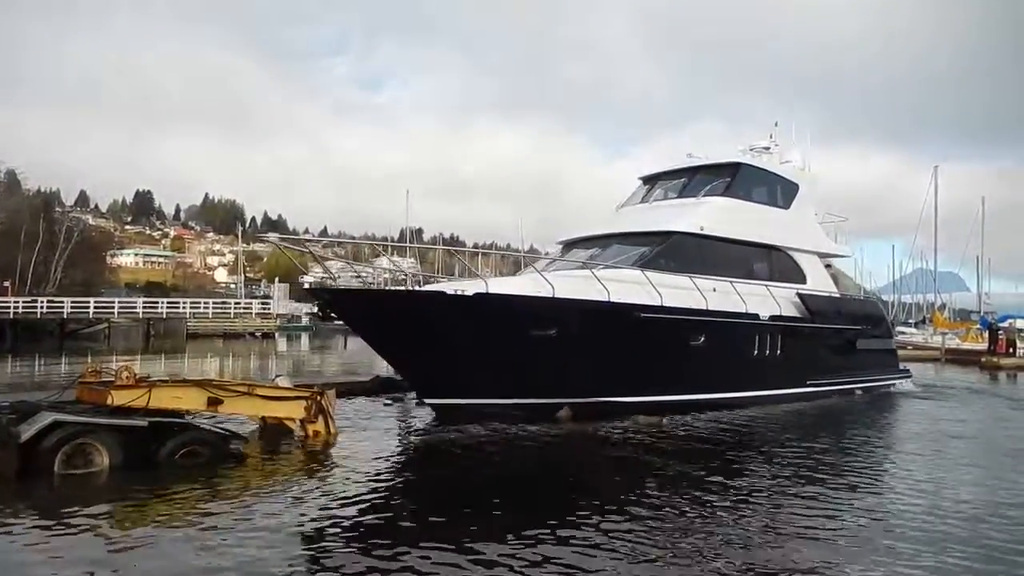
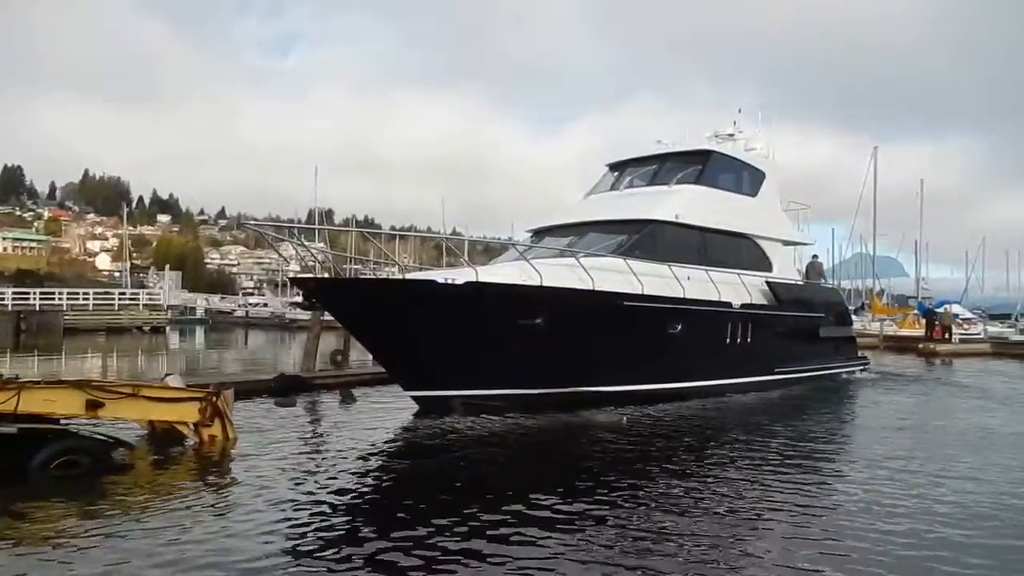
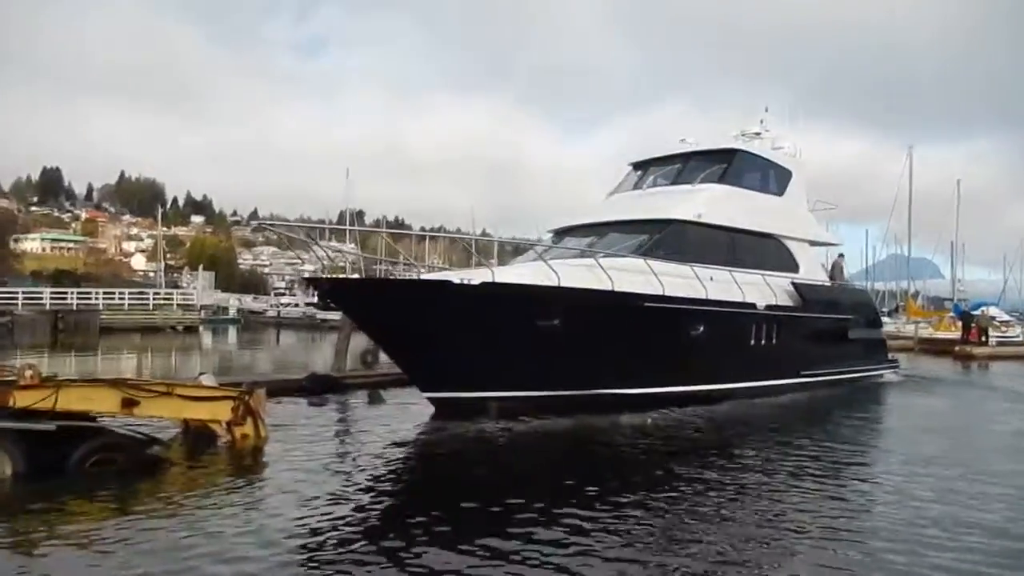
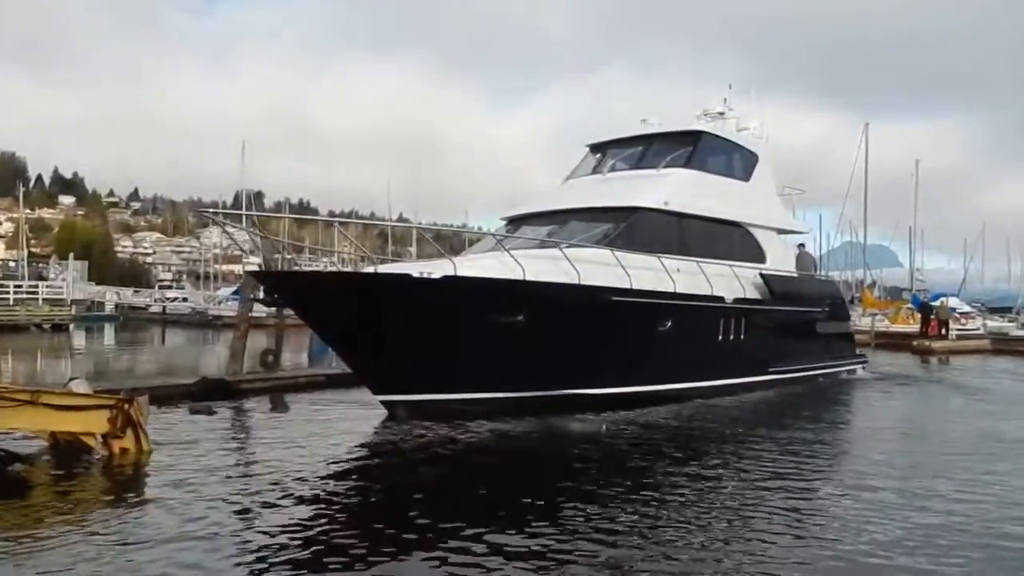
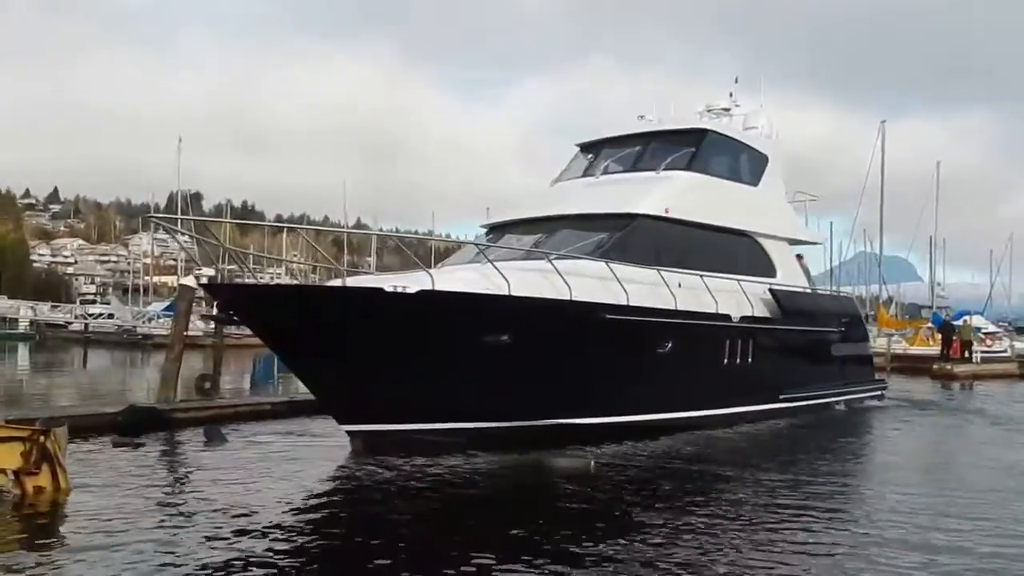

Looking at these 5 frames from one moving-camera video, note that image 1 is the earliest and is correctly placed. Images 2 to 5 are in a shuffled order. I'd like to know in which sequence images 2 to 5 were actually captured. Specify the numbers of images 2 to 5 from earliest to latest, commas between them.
3, 2, 4, 5
